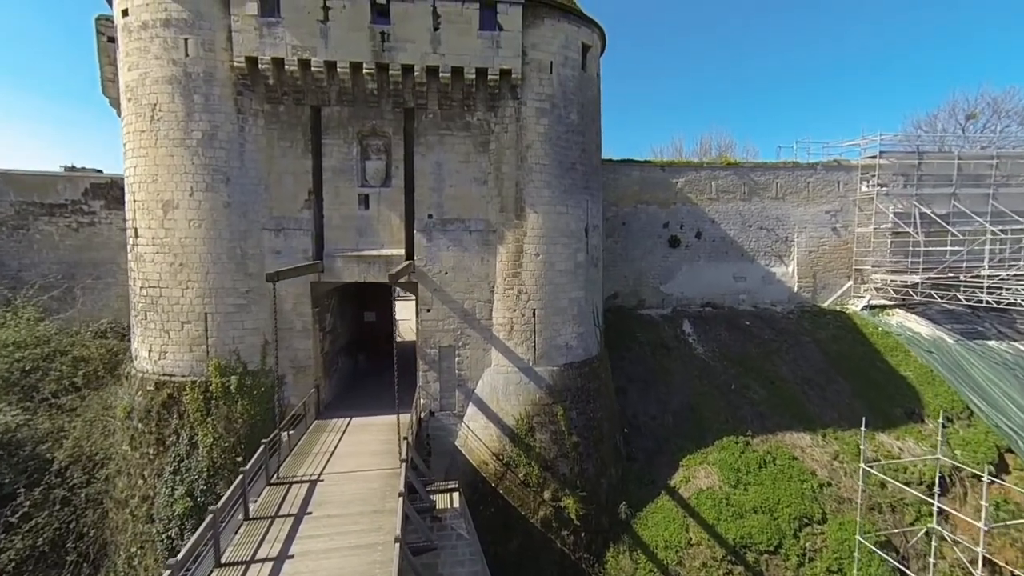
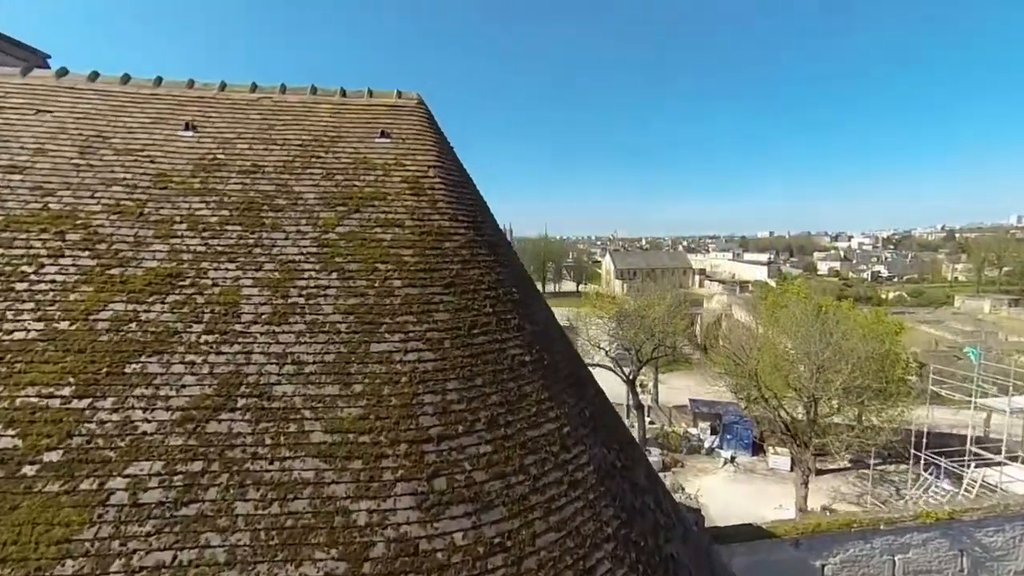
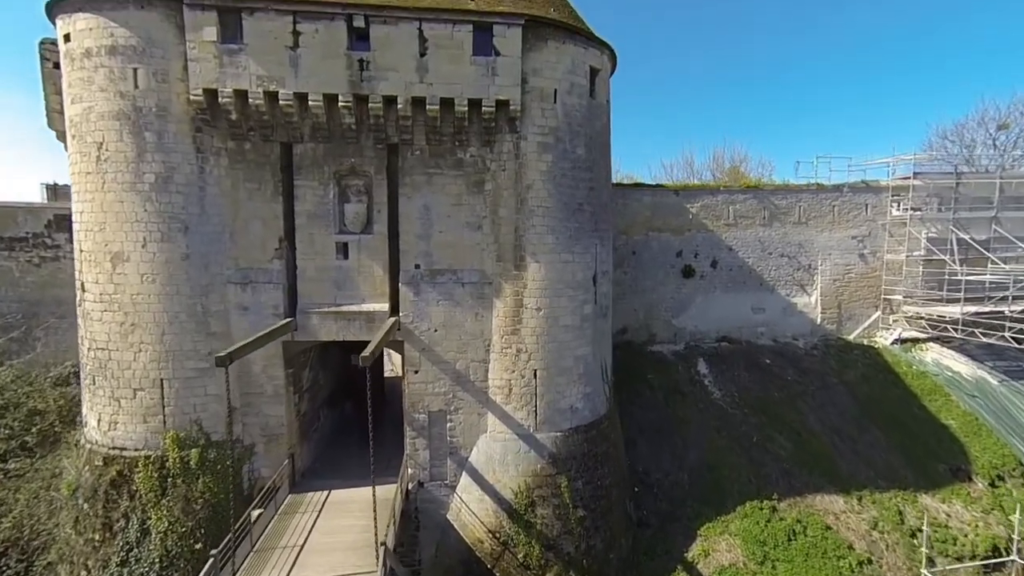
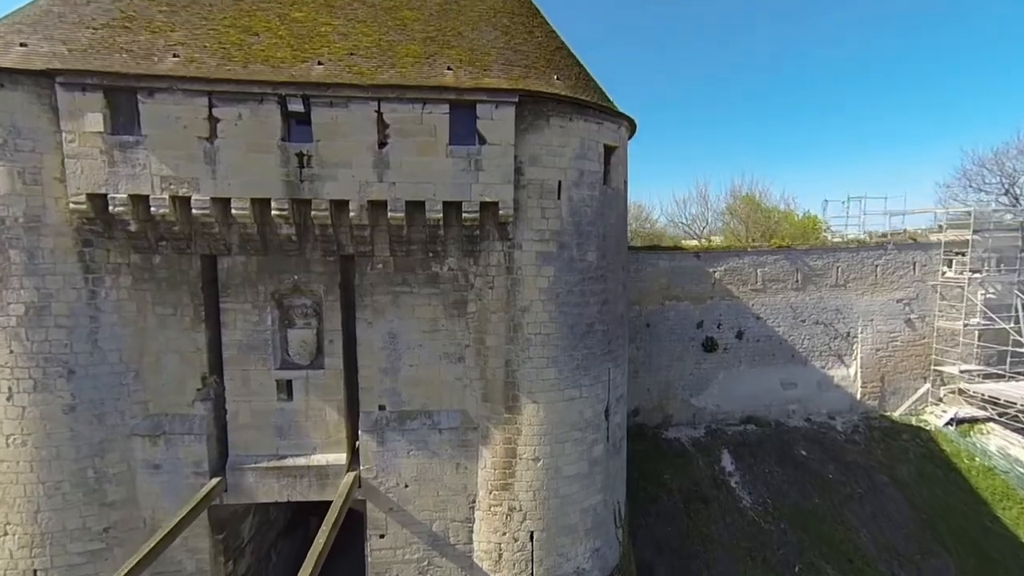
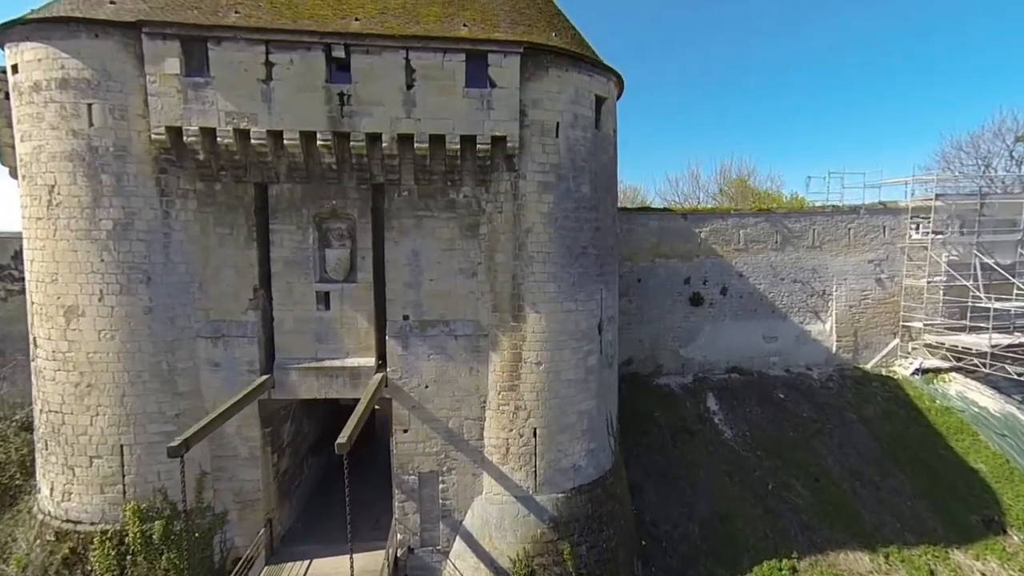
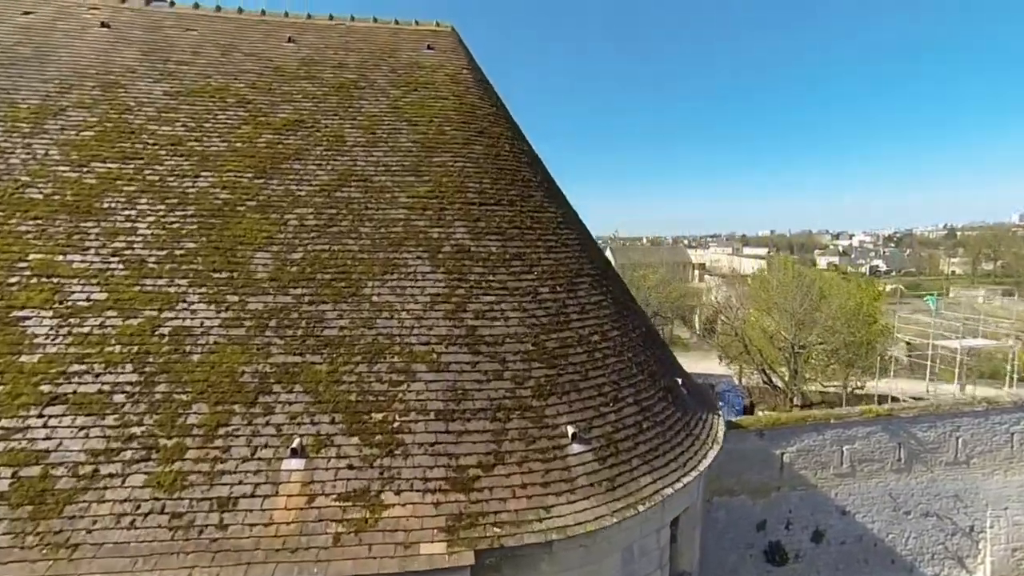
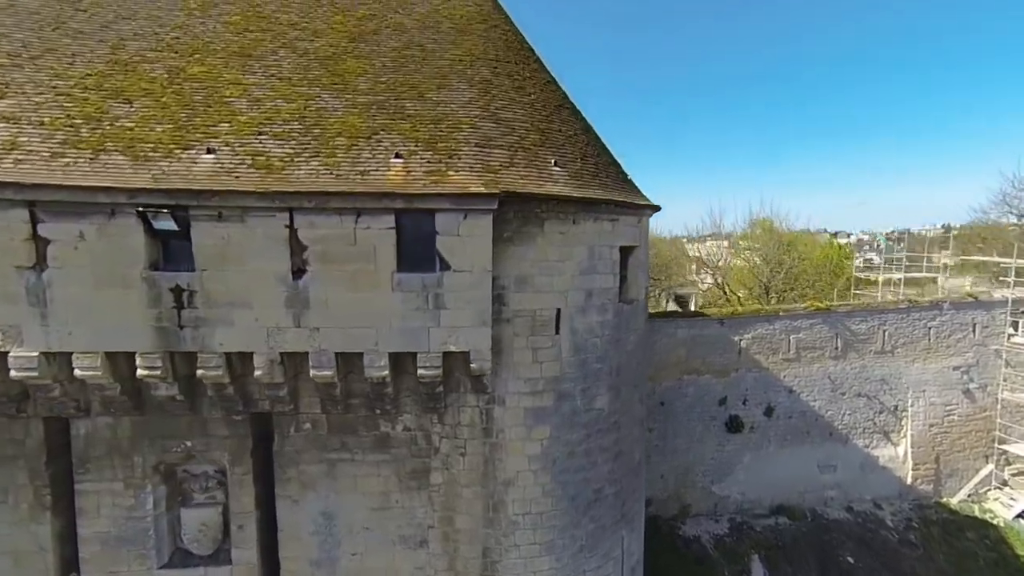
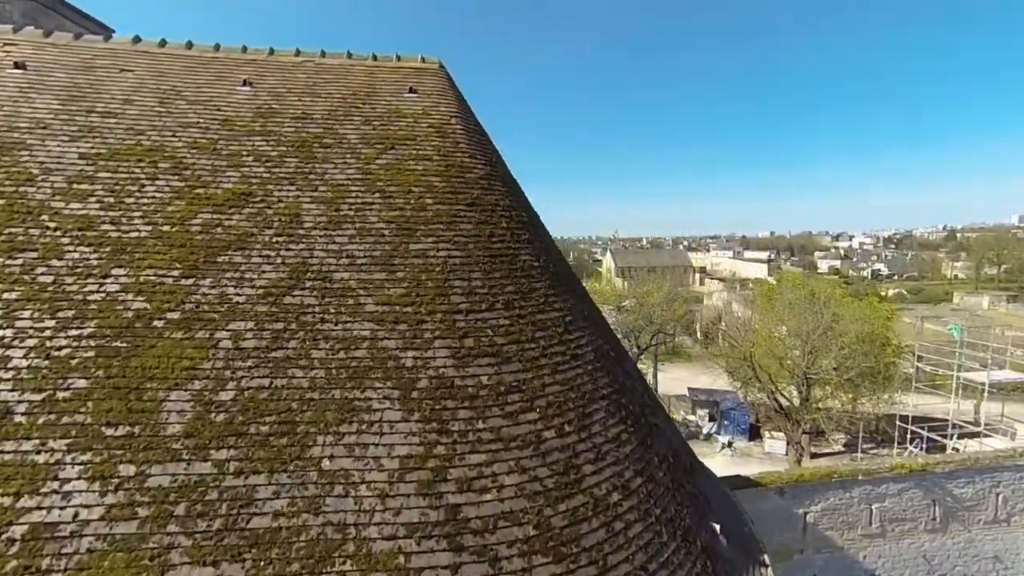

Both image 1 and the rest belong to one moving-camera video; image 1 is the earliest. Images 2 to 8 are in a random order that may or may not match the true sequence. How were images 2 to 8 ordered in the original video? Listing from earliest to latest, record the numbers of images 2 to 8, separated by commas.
3, 5, 4, 7, 6, 8, 2
